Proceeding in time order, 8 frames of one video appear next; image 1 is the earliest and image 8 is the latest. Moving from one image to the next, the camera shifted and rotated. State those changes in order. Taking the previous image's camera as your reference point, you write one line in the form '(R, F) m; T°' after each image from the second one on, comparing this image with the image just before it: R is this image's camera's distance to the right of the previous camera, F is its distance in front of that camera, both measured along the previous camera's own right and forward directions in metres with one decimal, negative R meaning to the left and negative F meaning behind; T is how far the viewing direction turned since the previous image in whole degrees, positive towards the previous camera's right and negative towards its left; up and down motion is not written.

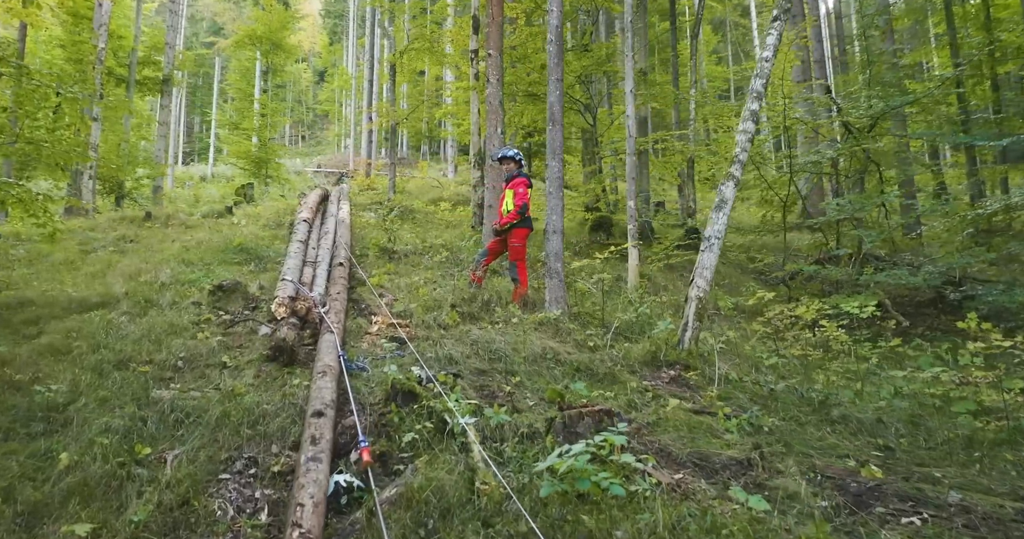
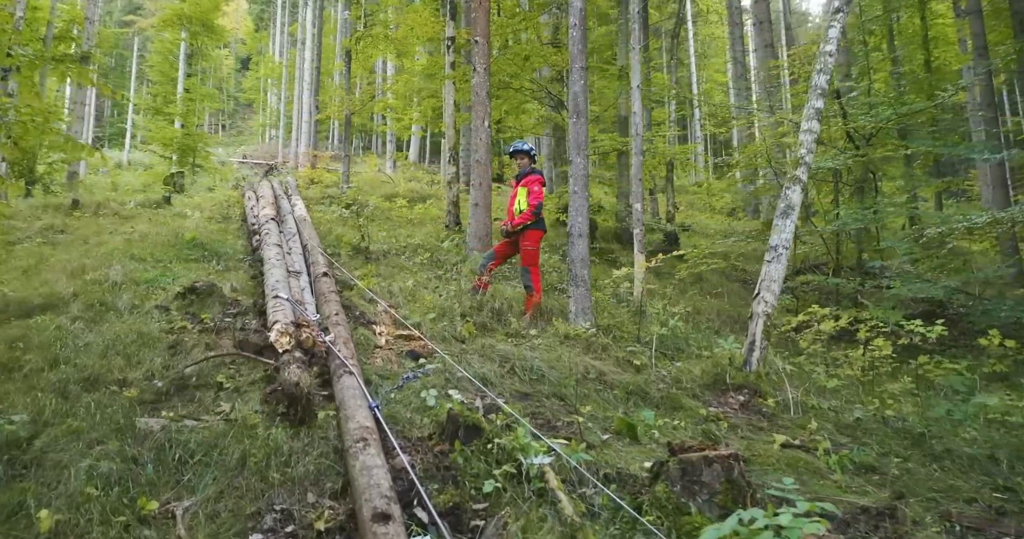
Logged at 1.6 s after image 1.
(-0.8, +0.7) m; +6°
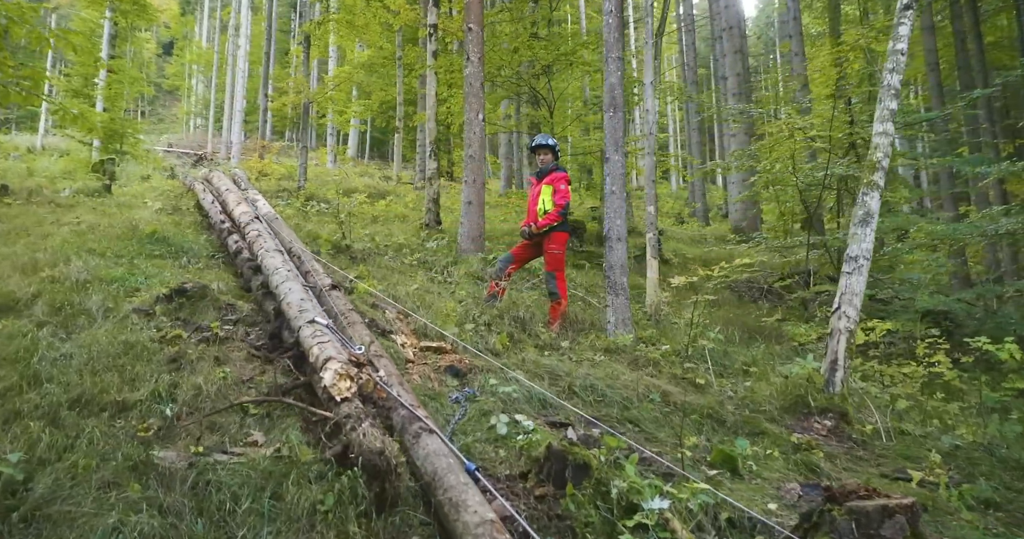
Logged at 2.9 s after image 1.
(-0.8, +0.6) m; +5°
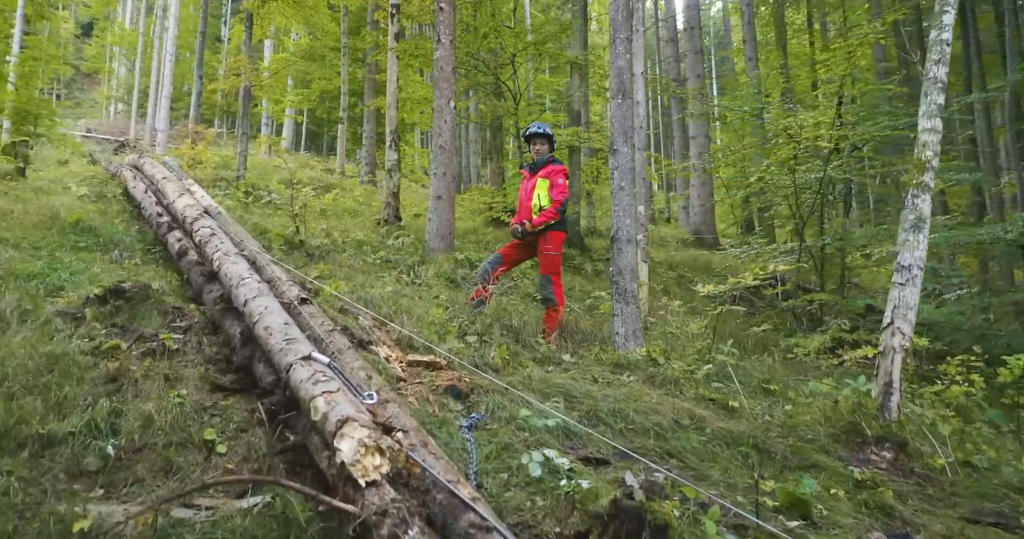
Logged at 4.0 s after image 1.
(-0.5, +0.7) m; +5°
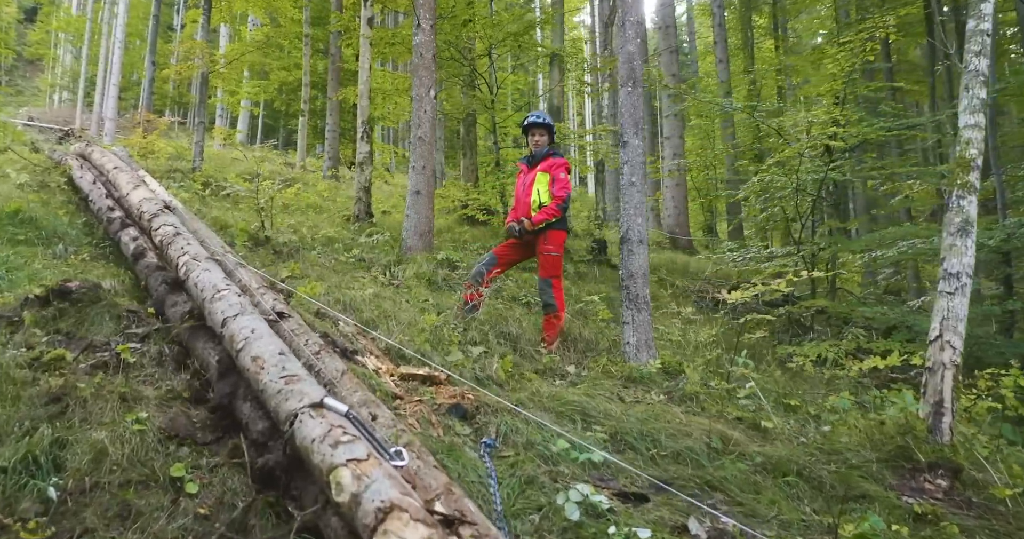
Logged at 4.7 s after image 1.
(-0.3, +0.5) m; +3°
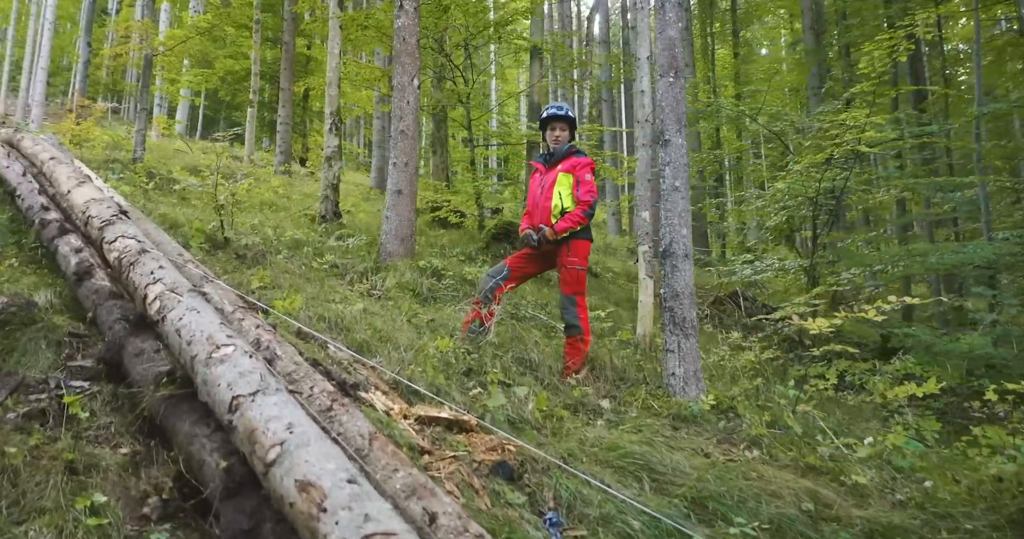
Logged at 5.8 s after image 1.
(-0.5, +0.7) m; +4°
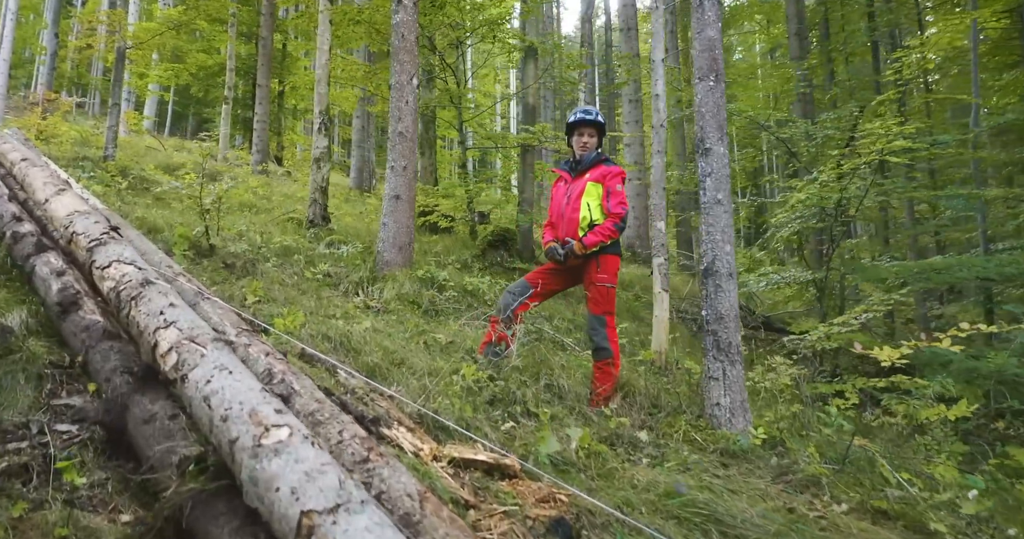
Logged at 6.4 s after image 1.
(-0.3, +0.4) m; +2°
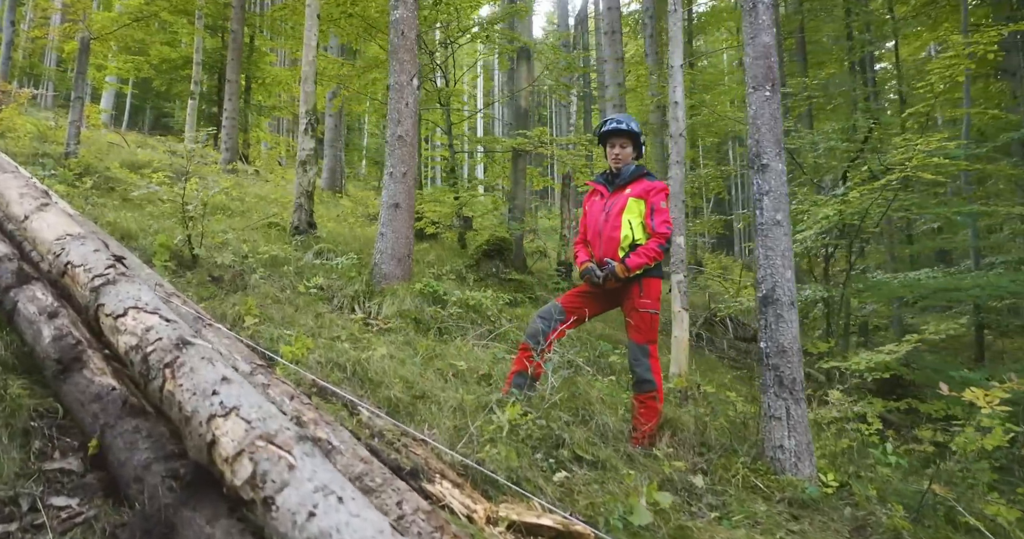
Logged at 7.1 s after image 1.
(-0.4, +0.4) m; +3°
